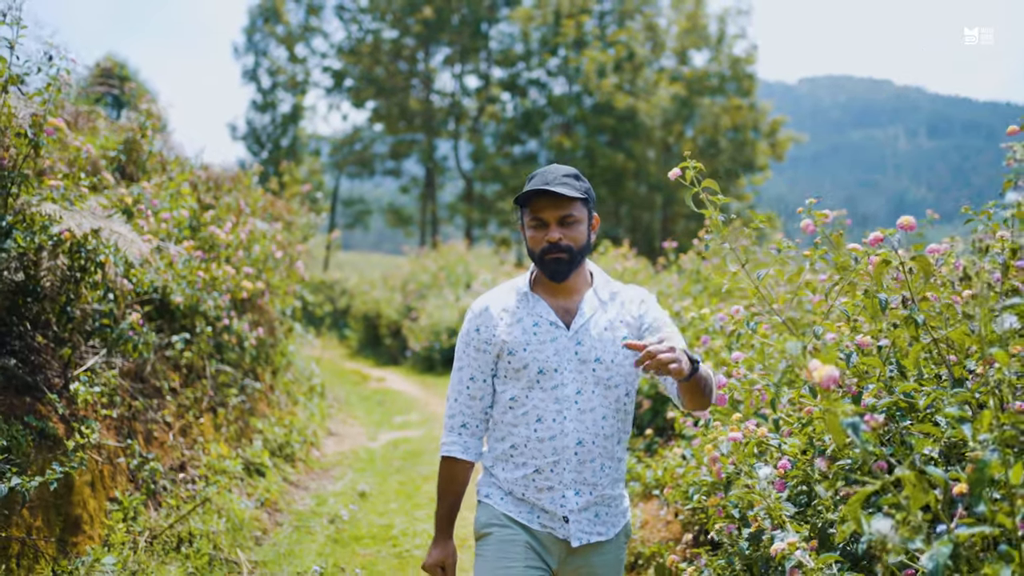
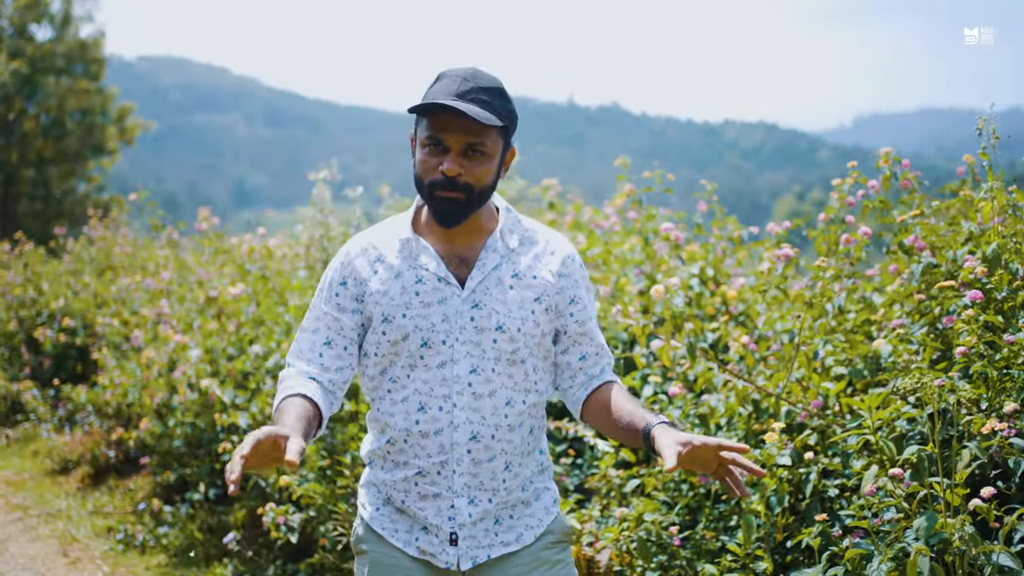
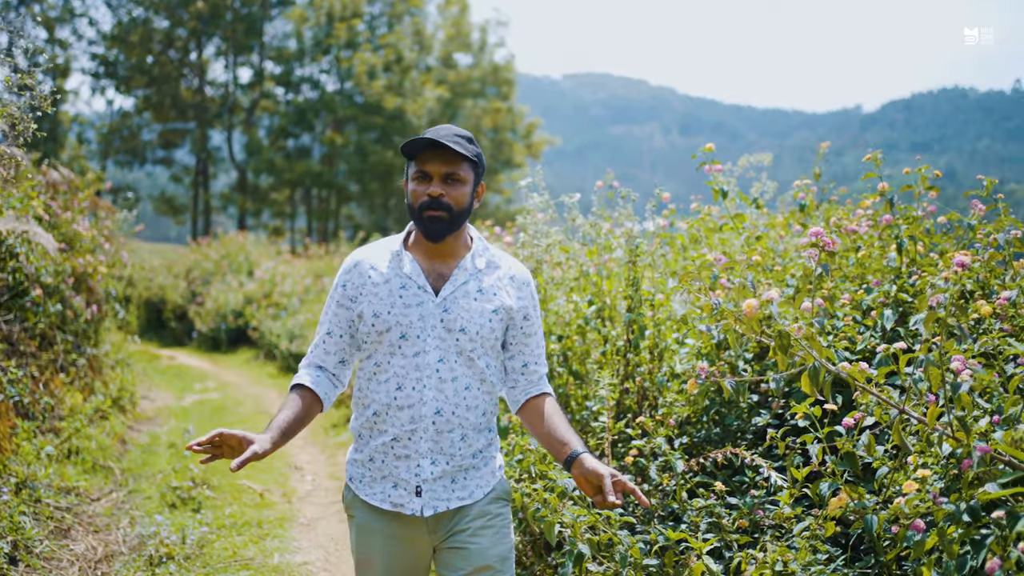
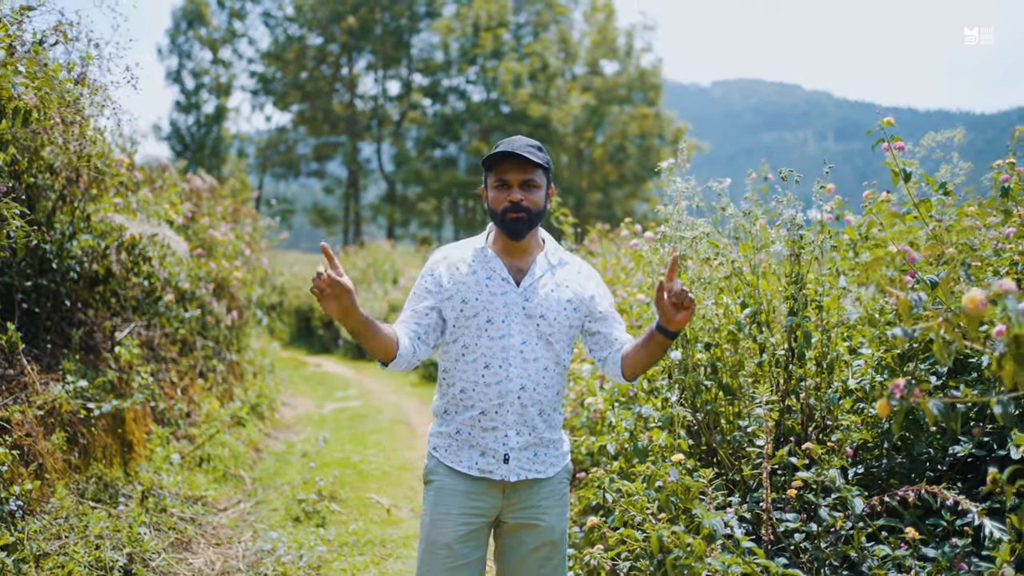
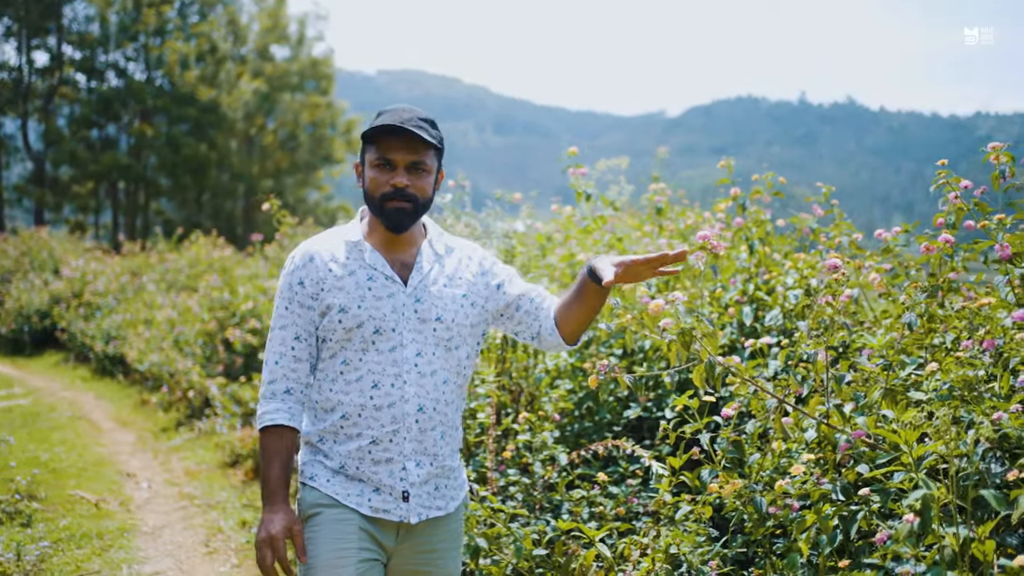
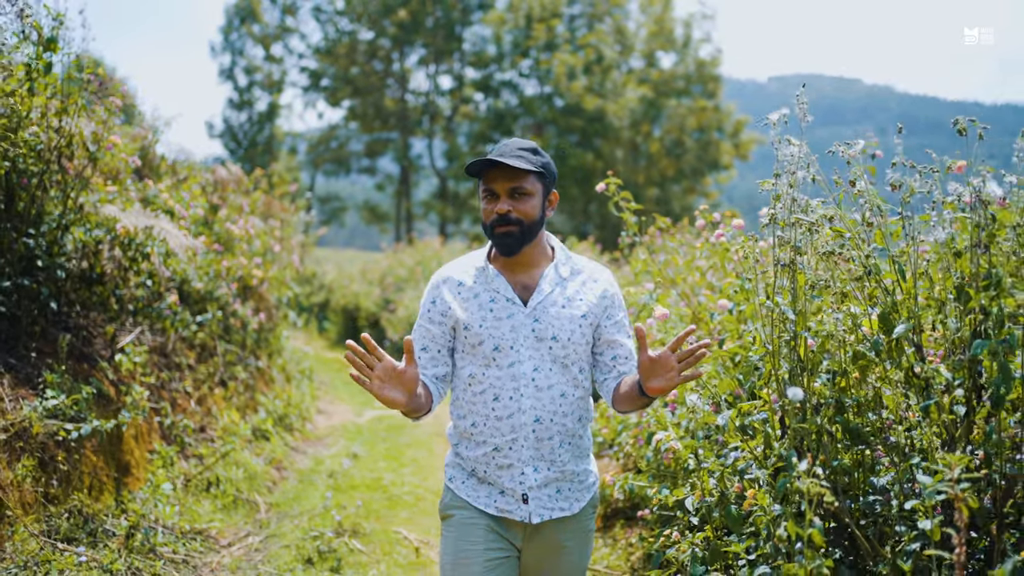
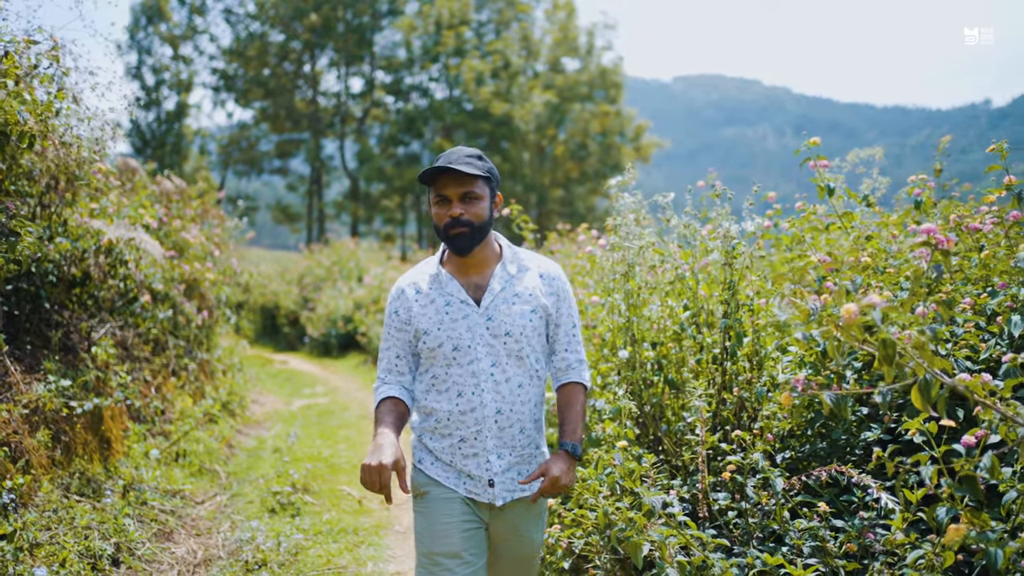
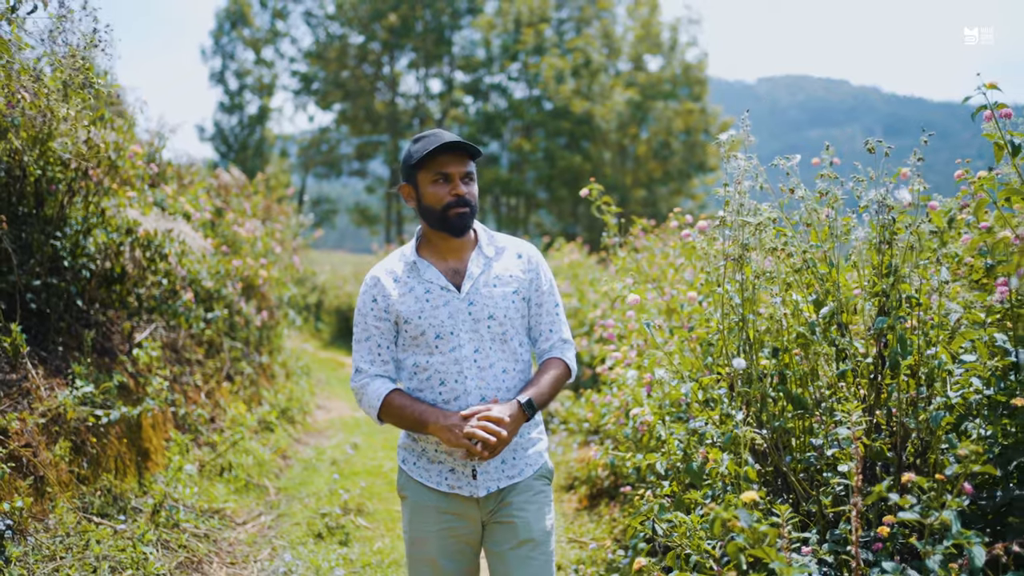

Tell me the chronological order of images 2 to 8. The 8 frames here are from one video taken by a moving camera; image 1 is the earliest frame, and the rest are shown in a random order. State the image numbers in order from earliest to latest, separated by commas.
6, 8, 4, 7, 3, 5, 2
